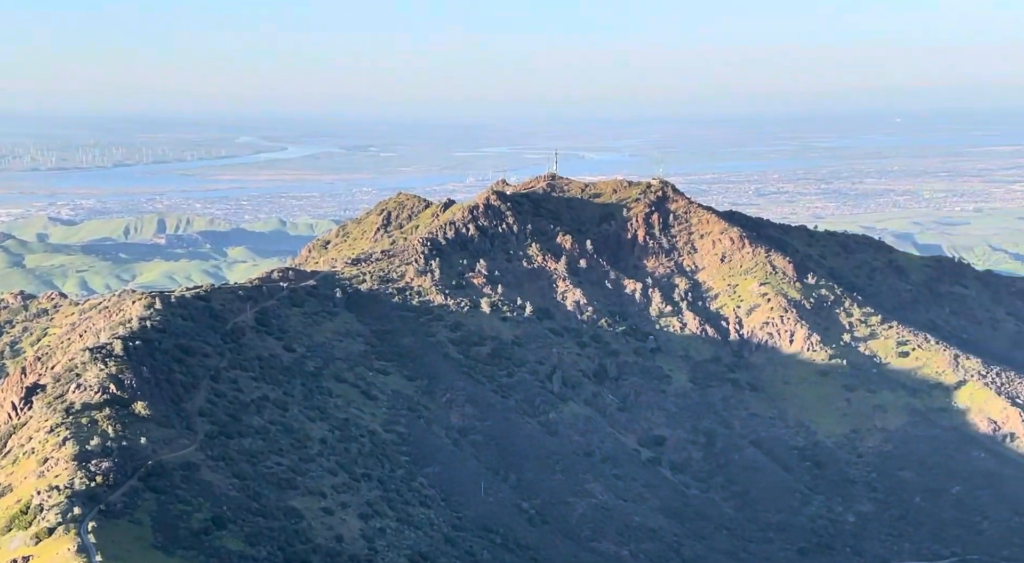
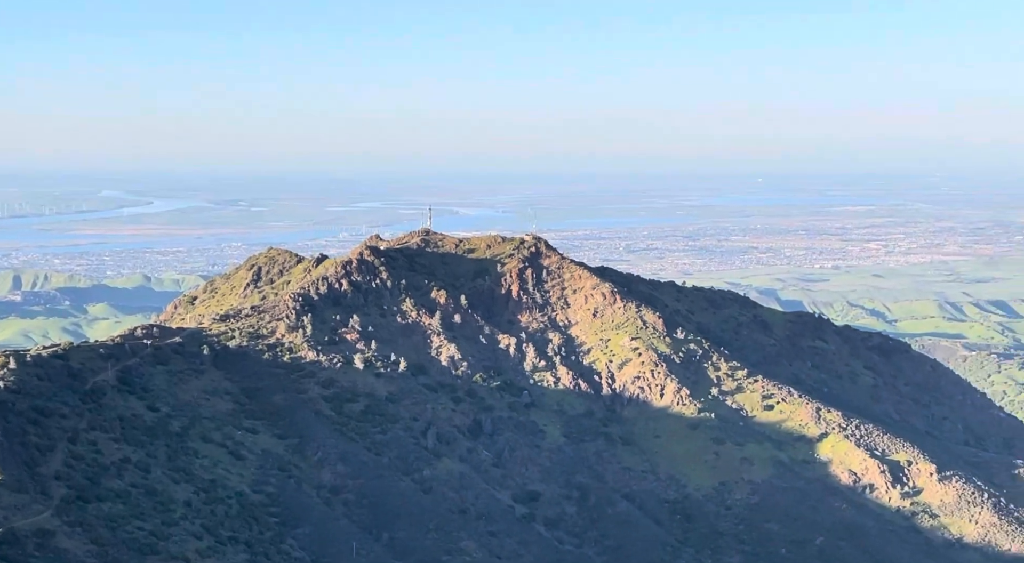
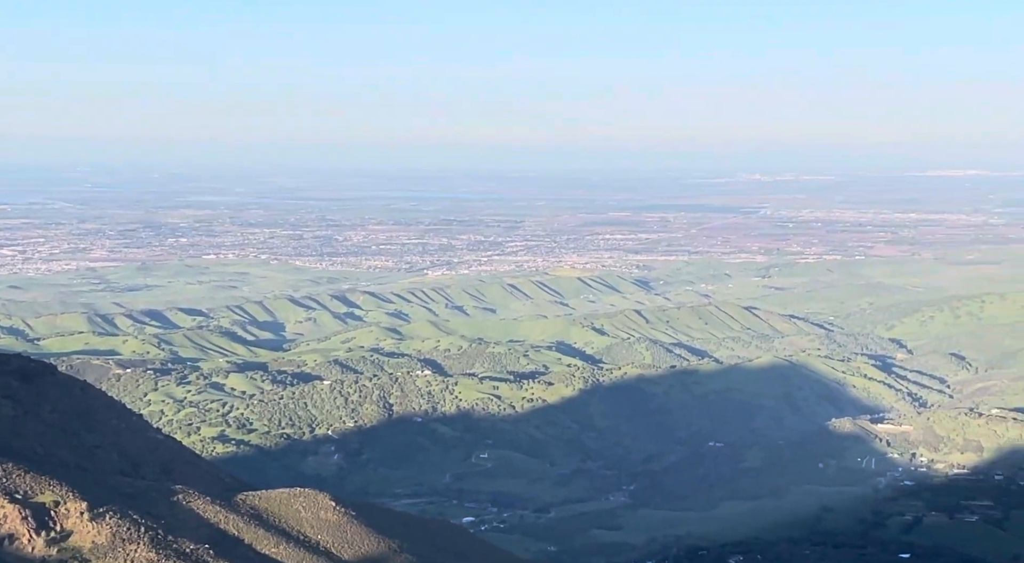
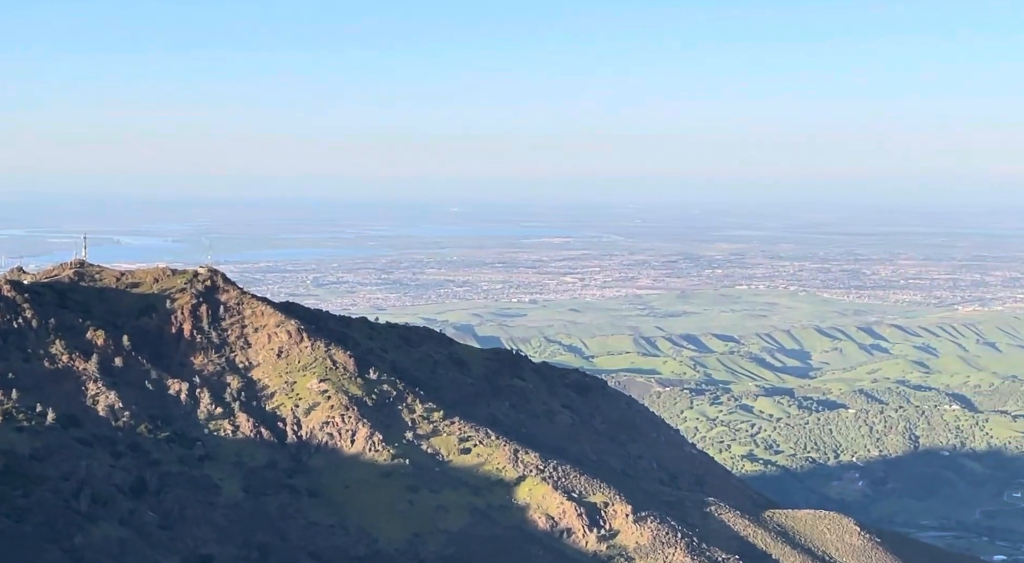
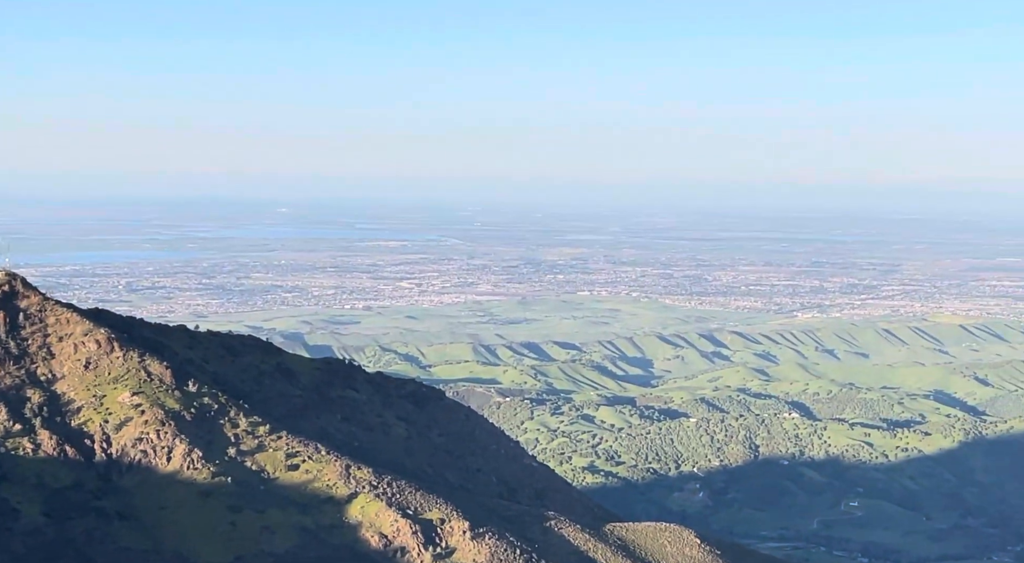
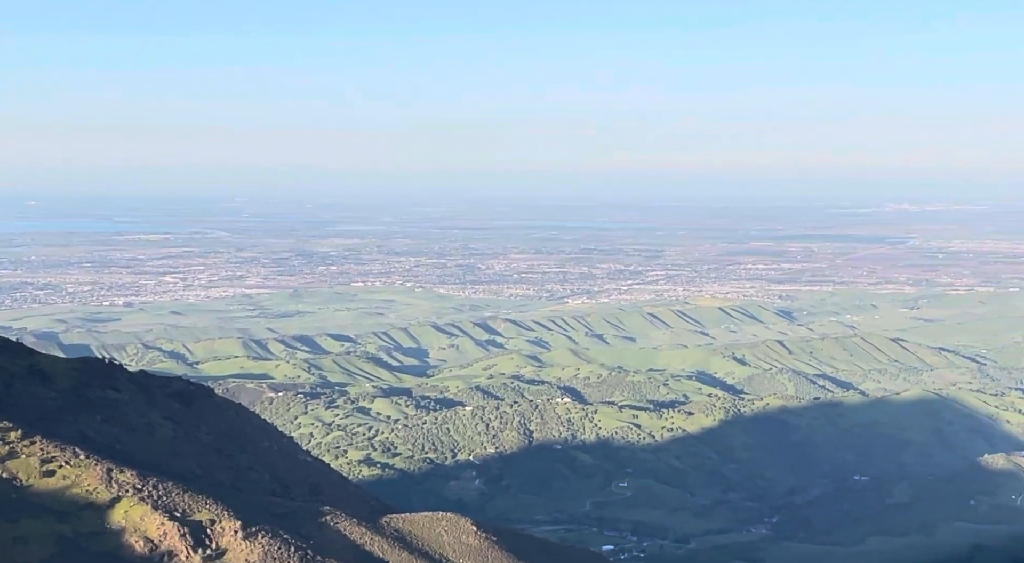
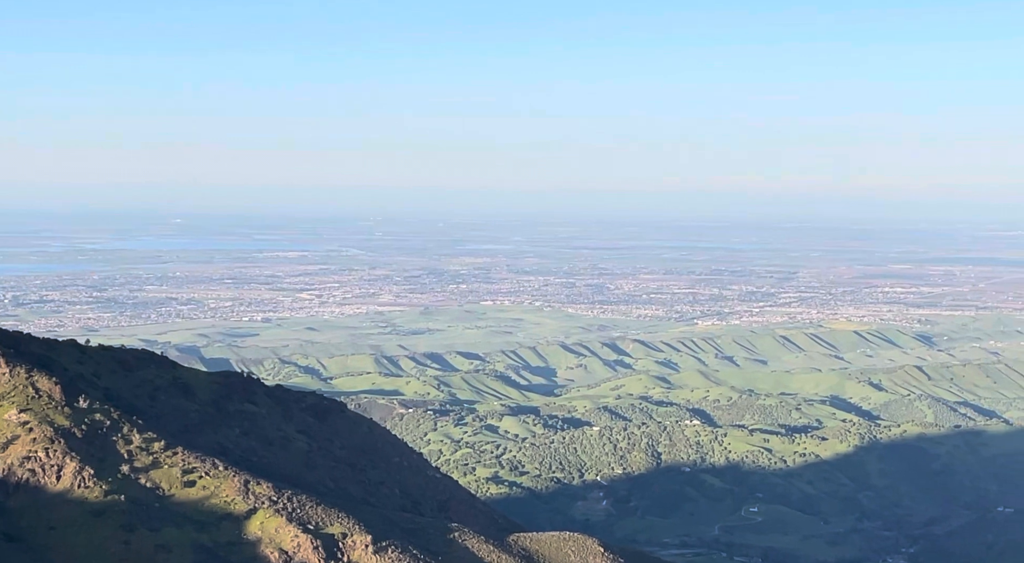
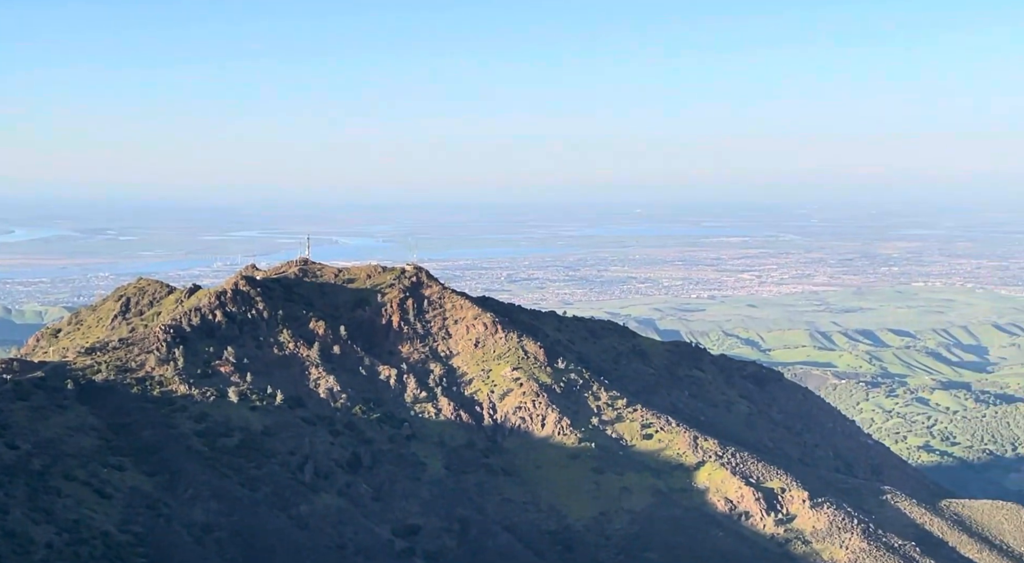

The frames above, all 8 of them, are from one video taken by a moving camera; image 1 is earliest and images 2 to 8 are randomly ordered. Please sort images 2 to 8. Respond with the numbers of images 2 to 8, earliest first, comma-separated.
2, 8, 4, 5, 7, 6, 3
